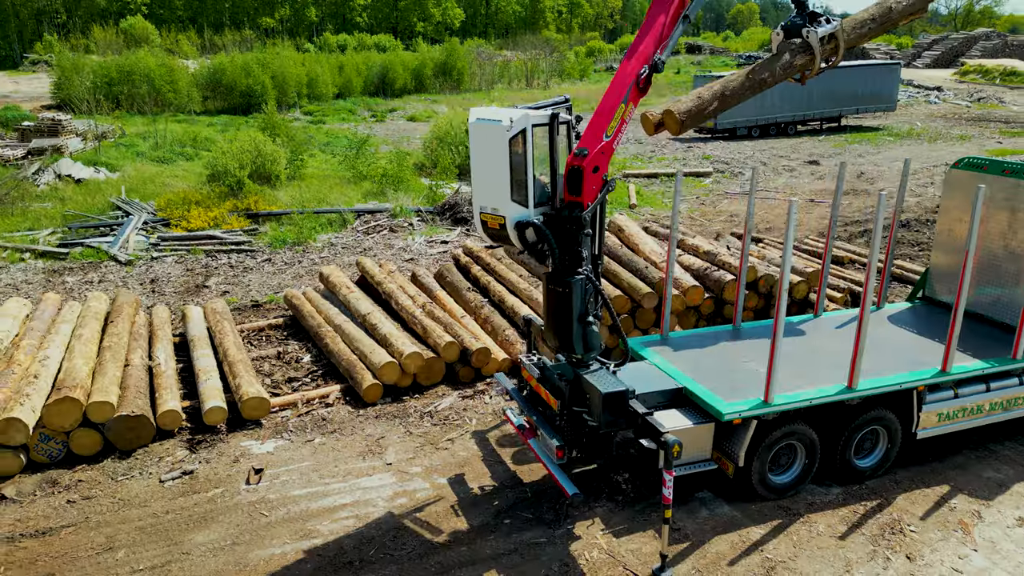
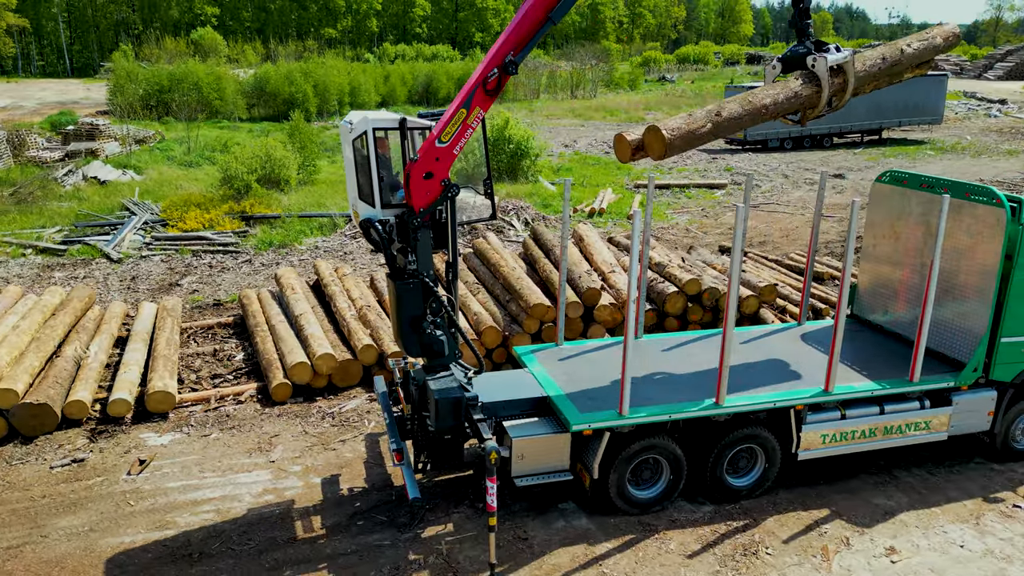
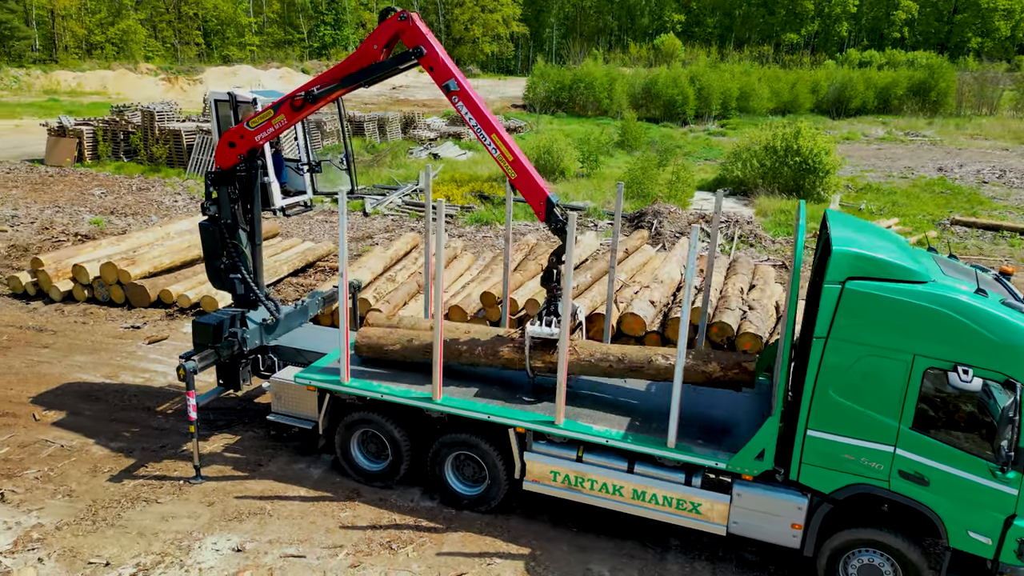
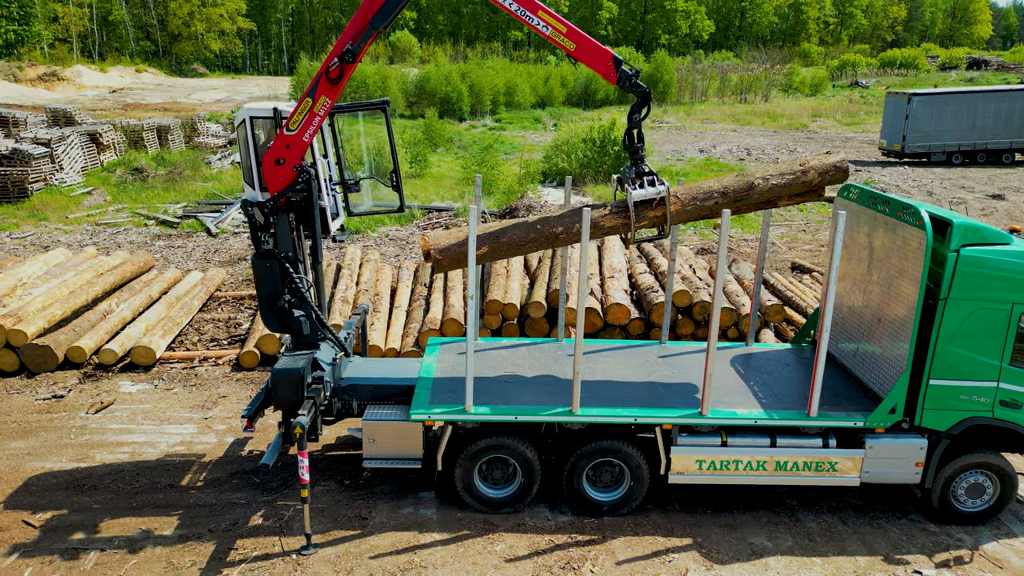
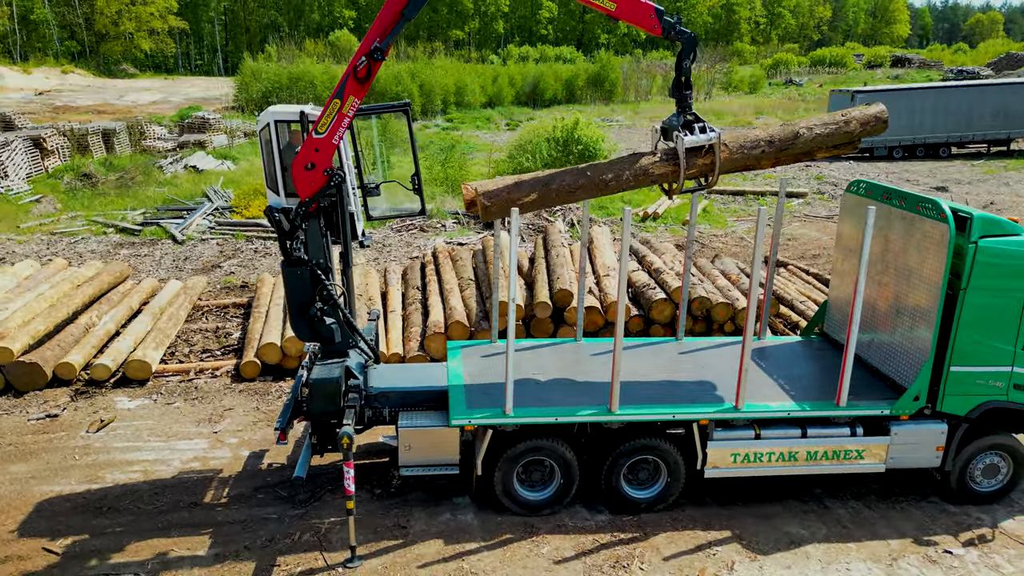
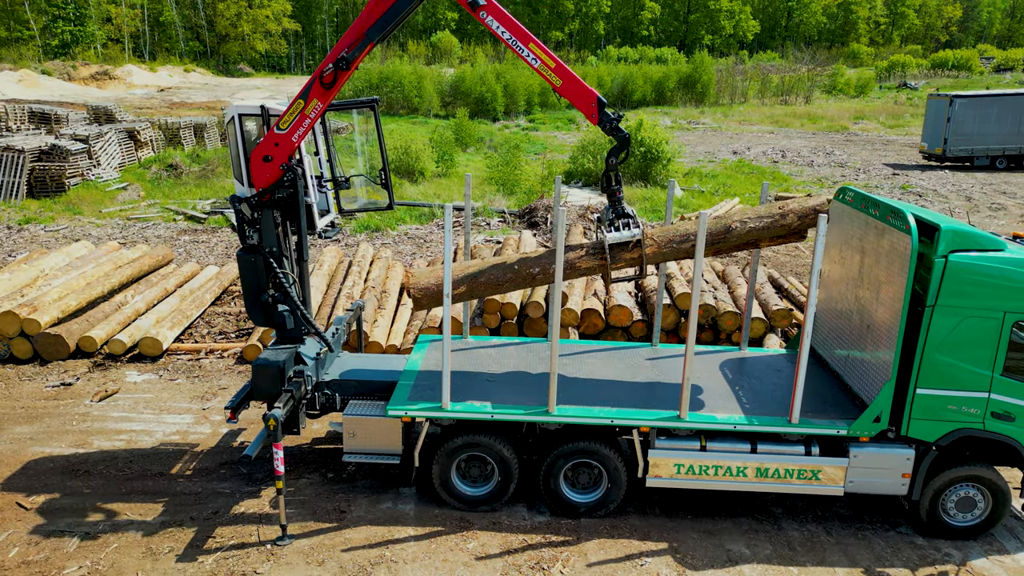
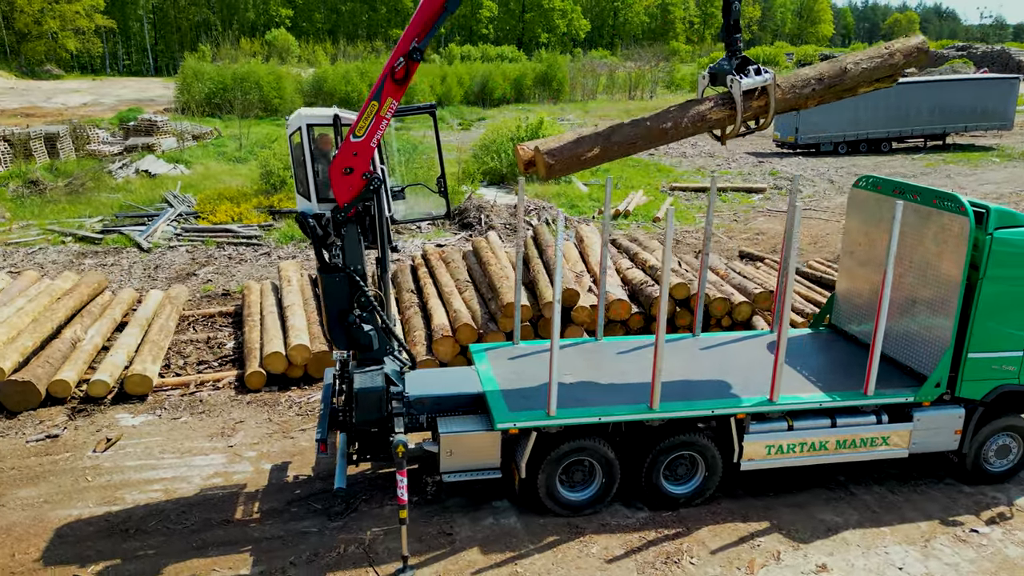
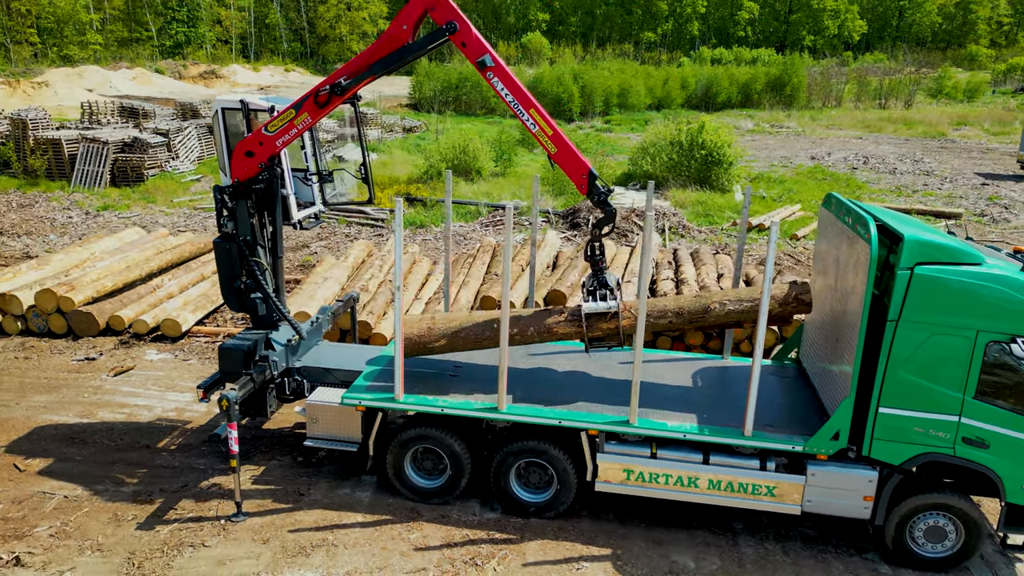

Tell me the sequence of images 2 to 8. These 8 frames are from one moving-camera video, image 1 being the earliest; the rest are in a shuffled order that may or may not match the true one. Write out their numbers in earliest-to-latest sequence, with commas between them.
2, 7, 5, 4, 6, 8, 3
